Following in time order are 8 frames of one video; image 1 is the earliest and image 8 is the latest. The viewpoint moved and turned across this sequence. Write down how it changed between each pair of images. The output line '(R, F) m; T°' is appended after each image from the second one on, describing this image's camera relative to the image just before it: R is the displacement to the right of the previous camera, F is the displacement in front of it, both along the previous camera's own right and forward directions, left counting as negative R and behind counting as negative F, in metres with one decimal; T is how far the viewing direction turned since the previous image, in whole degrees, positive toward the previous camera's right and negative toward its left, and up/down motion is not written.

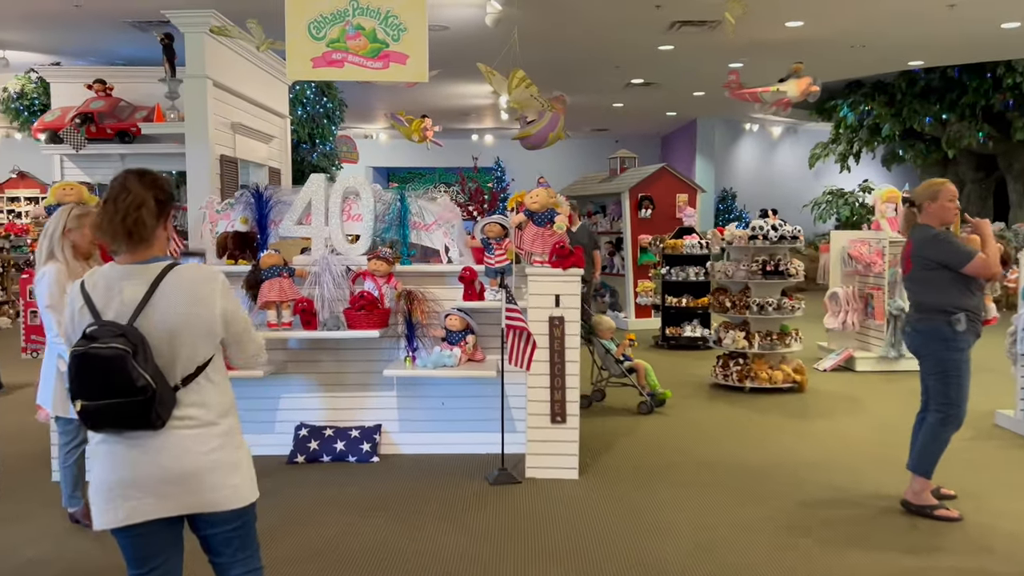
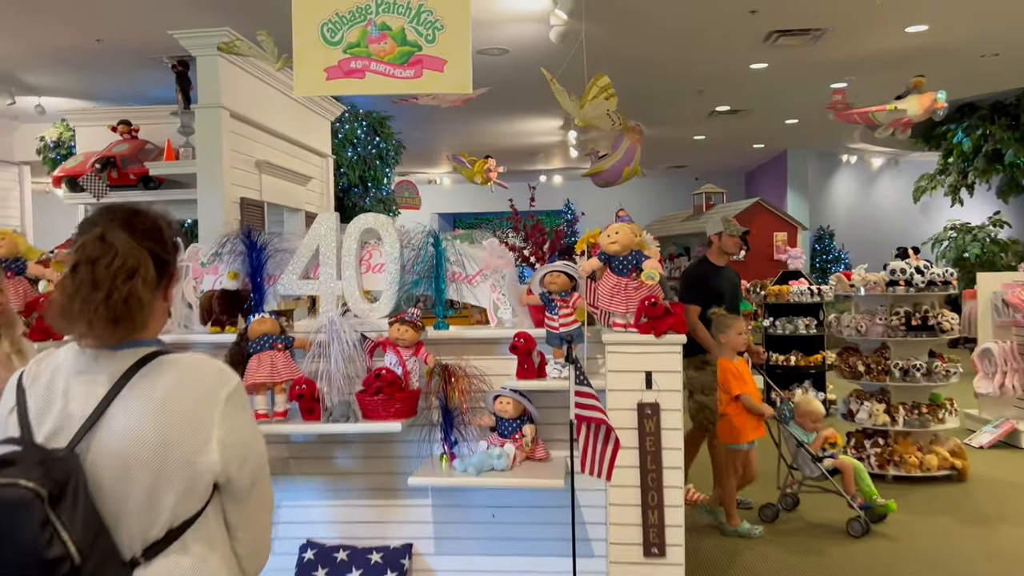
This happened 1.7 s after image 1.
(0.0, +1.0) m; -5°
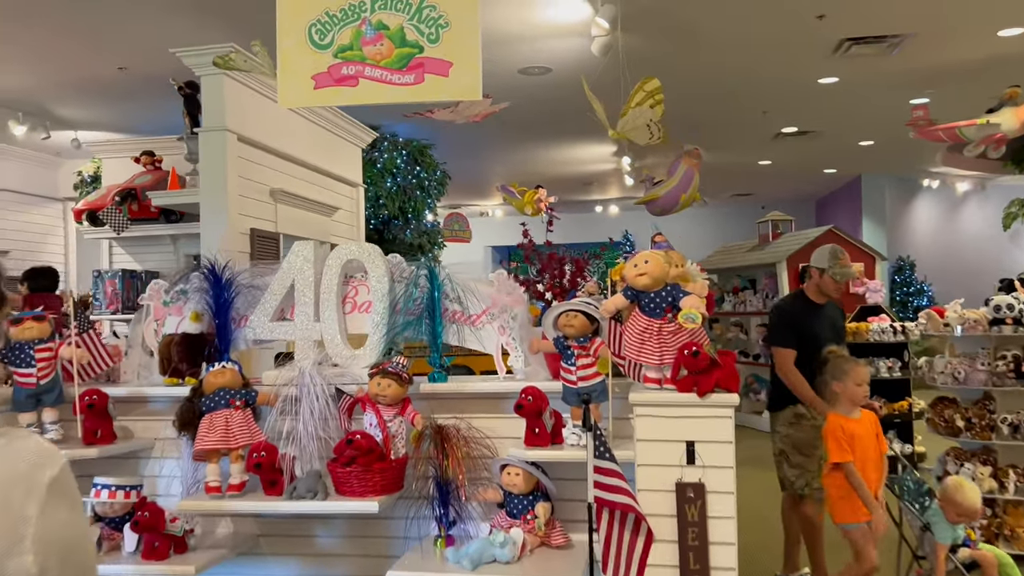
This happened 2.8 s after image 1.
(+0.2, +0.5) m; -5°
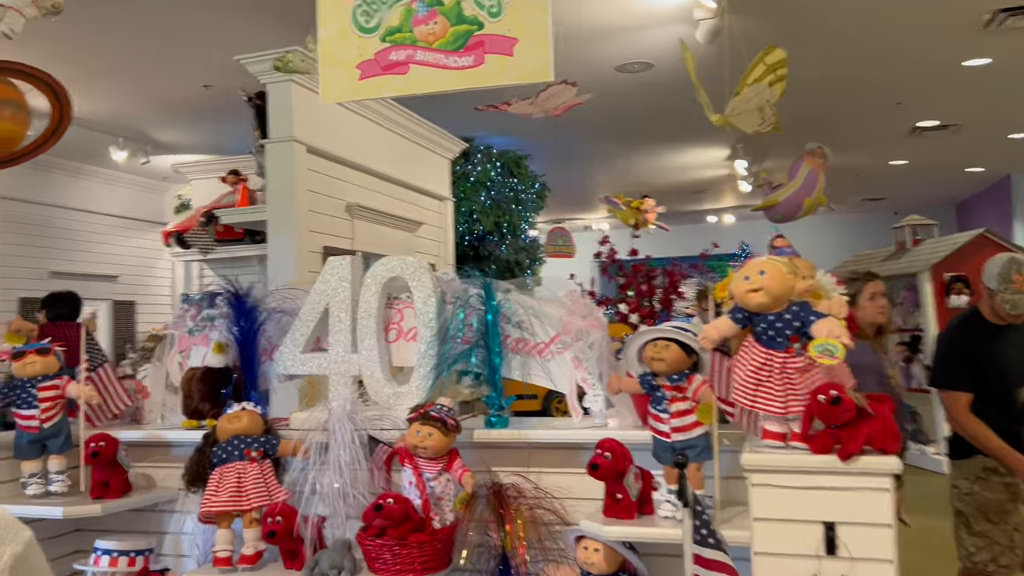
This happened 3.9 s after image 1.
(+0.1, +0.5) m; -8°
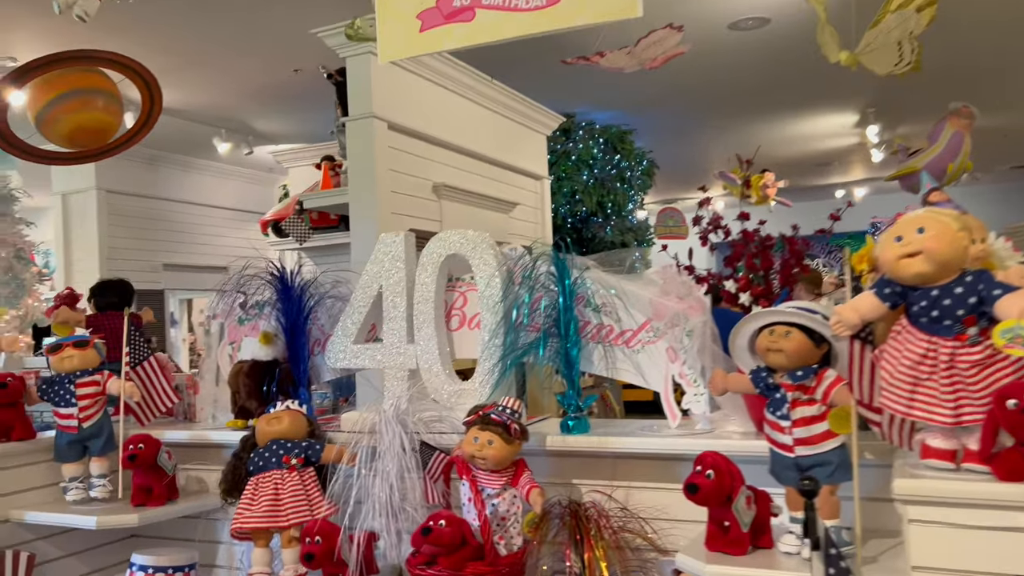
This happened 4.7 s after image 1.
(+0.1, +0.3) m; -8°
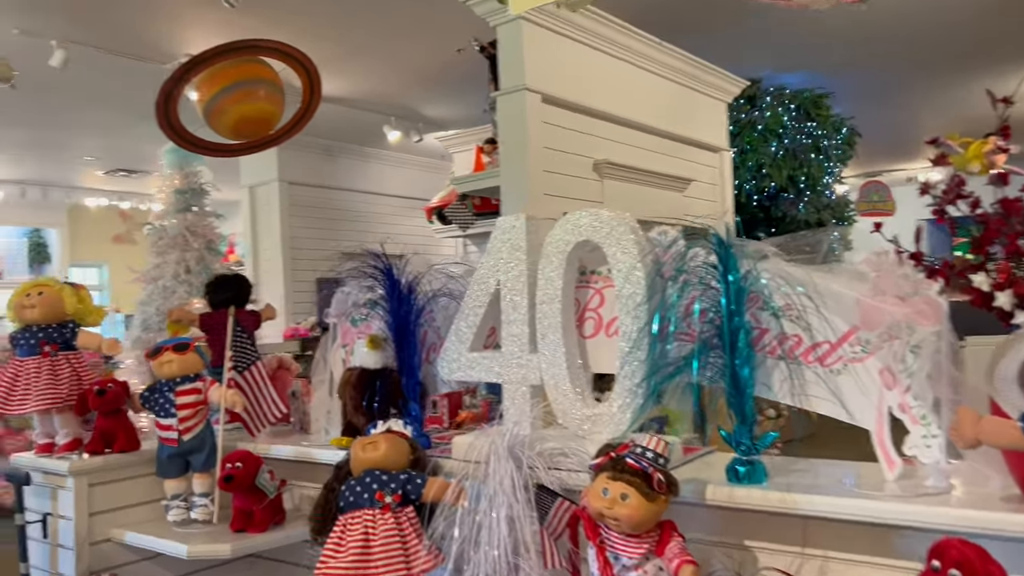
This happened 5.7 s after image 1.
(+0.1, +0.4) m; -13°
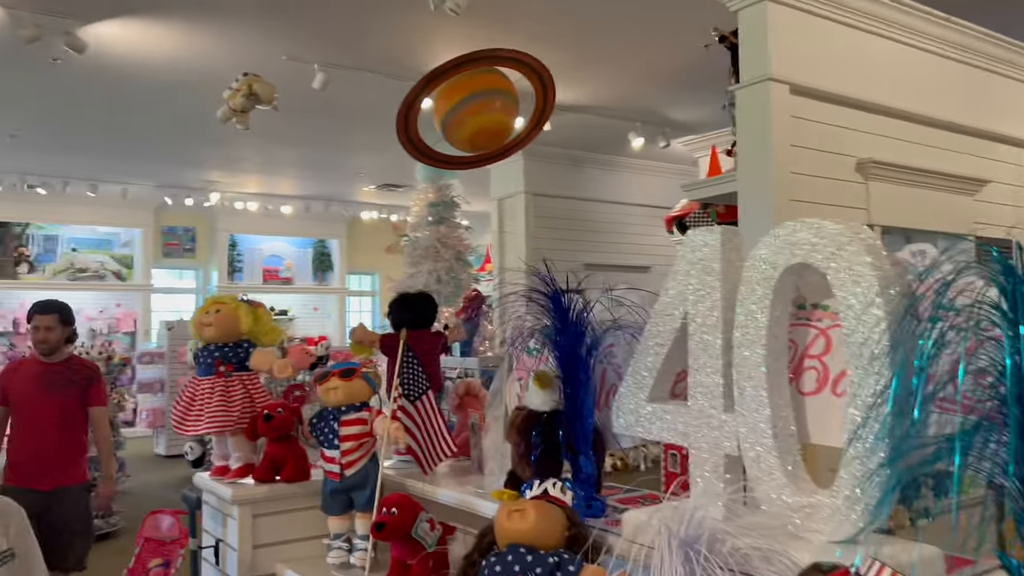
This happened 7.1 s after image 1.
(+0.1, +0.3) m; -18°
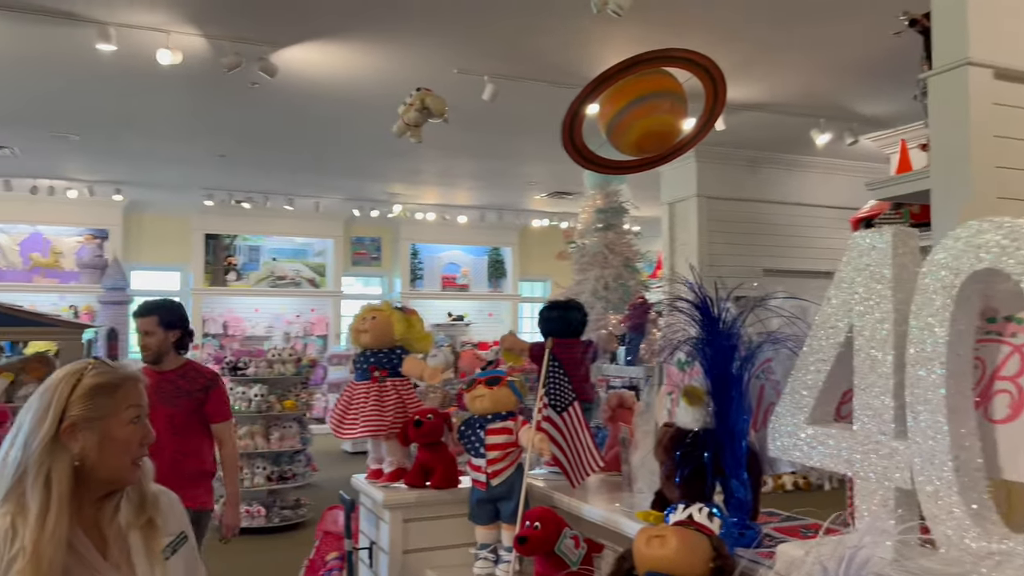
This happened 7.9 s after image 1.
(0.0, +0.1) m; -12°
